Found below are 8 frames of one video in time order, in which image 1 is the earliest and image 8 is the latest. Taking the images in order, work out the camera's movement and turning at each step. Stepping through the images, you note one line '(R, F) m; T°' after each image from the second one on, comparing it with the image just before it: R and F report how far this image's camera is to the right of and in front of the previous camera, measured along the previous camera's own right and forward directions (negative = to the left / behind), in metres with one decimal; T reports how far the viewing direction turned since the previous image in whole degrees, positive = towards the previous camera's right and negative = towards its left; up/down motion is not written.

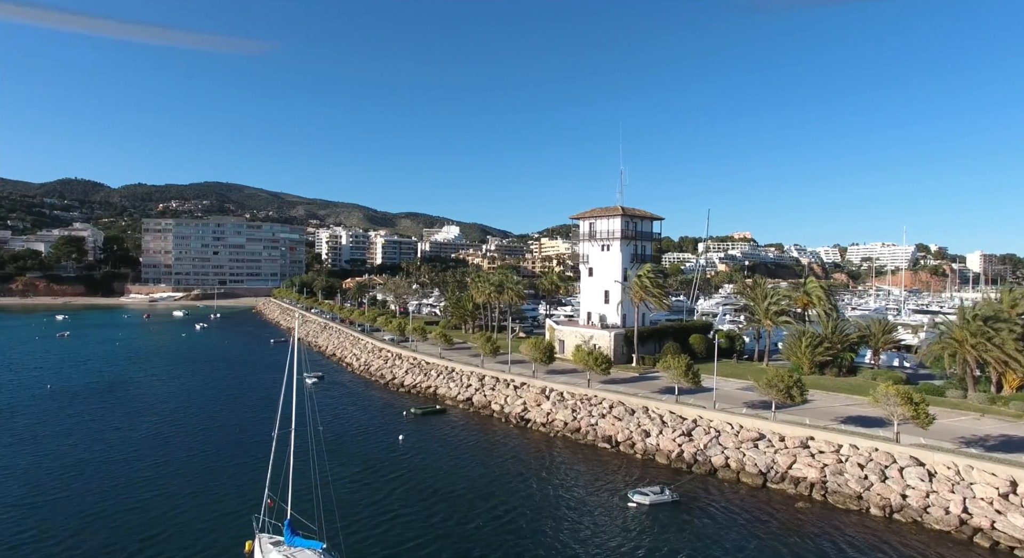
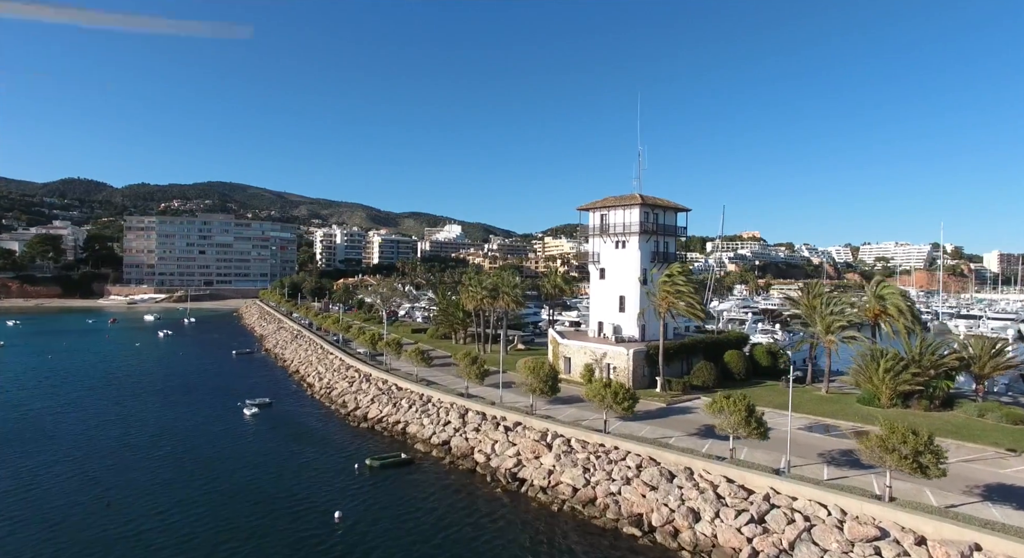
(+0.7, +10.3) m; 0°
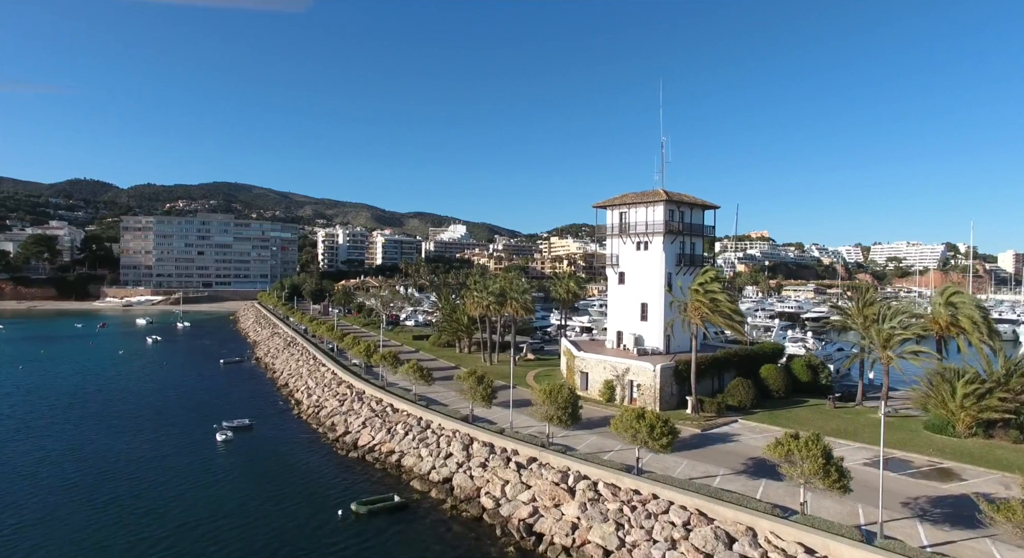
(-0.4, +5.0) m; 0°
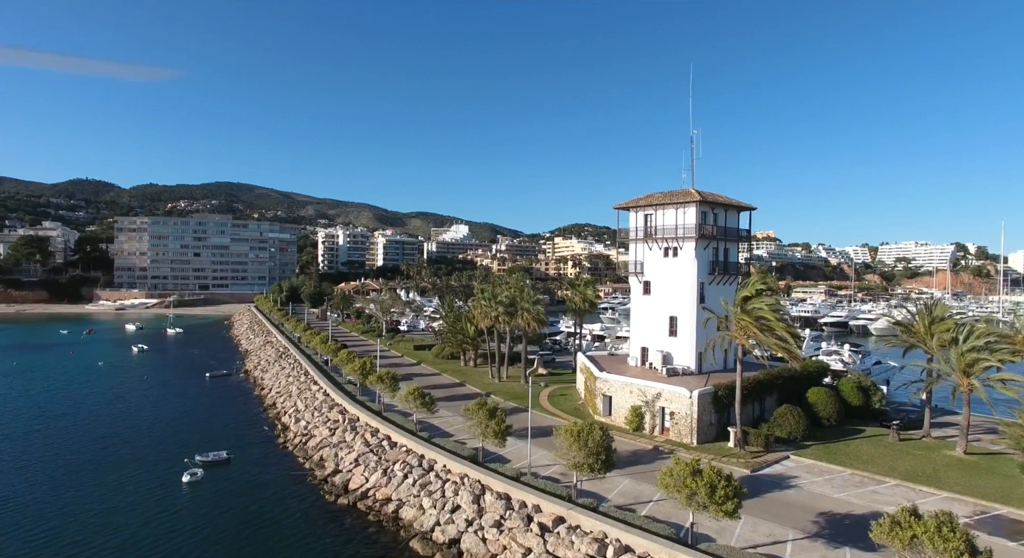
(-0.7, +4.9) m; 0°
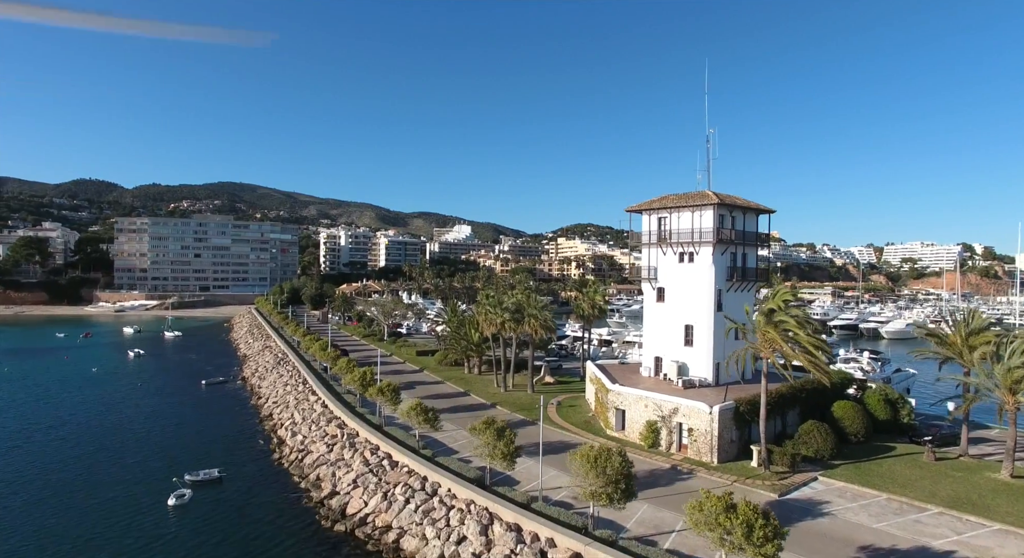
(-0.3, +2.0) m; 0°
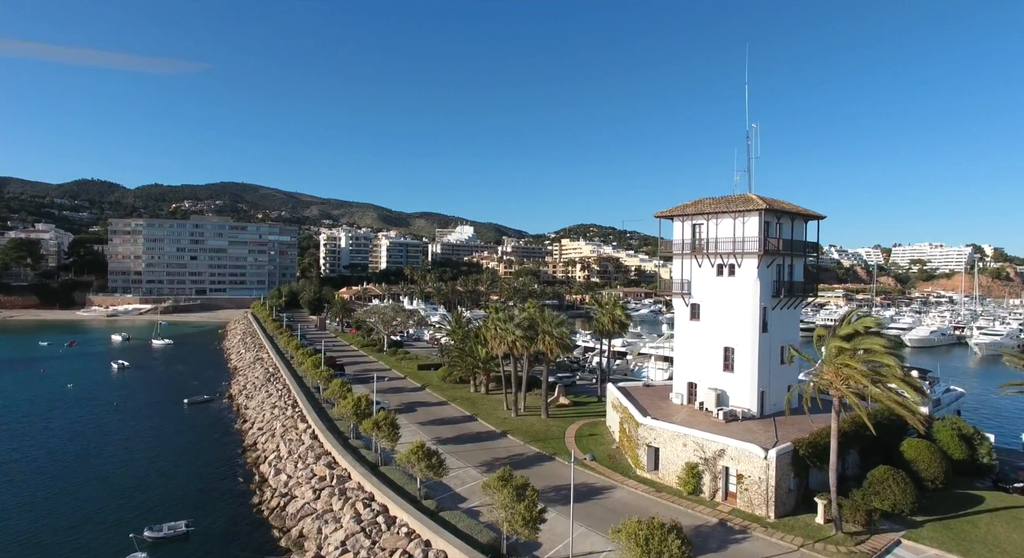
(-0.7, +4.8) m; 0°
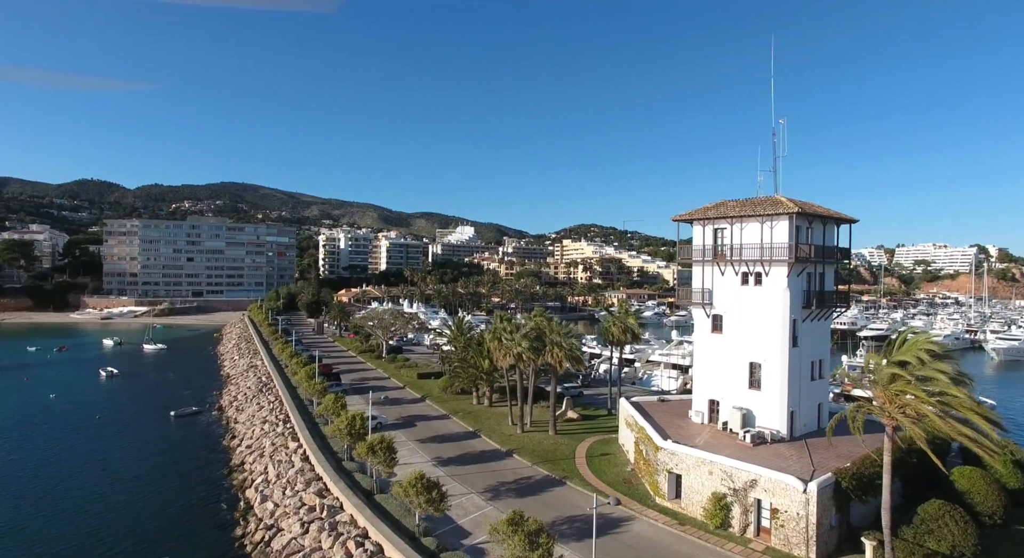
(-0.4, +2.7) m; 0°
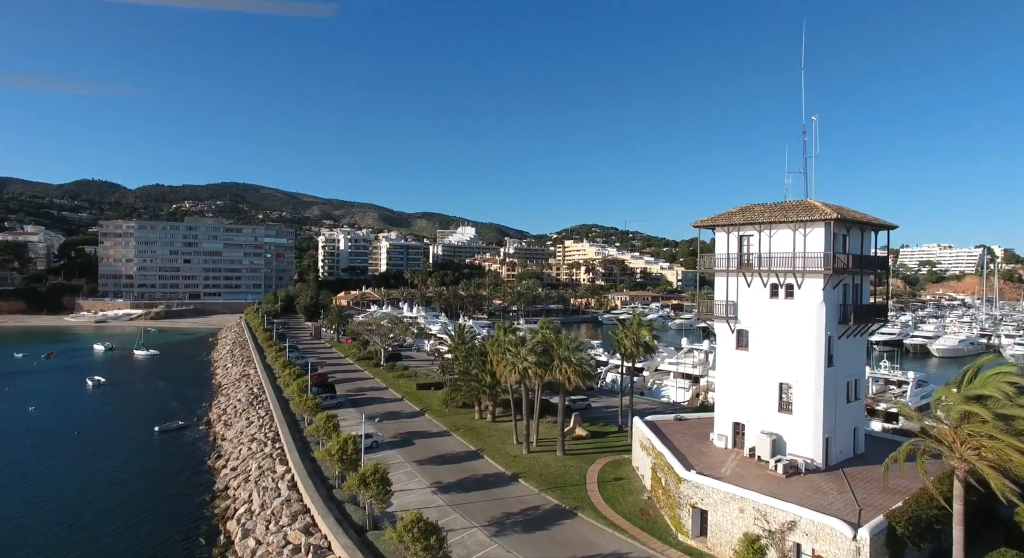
(-0.3, +2.8) m; 0°
